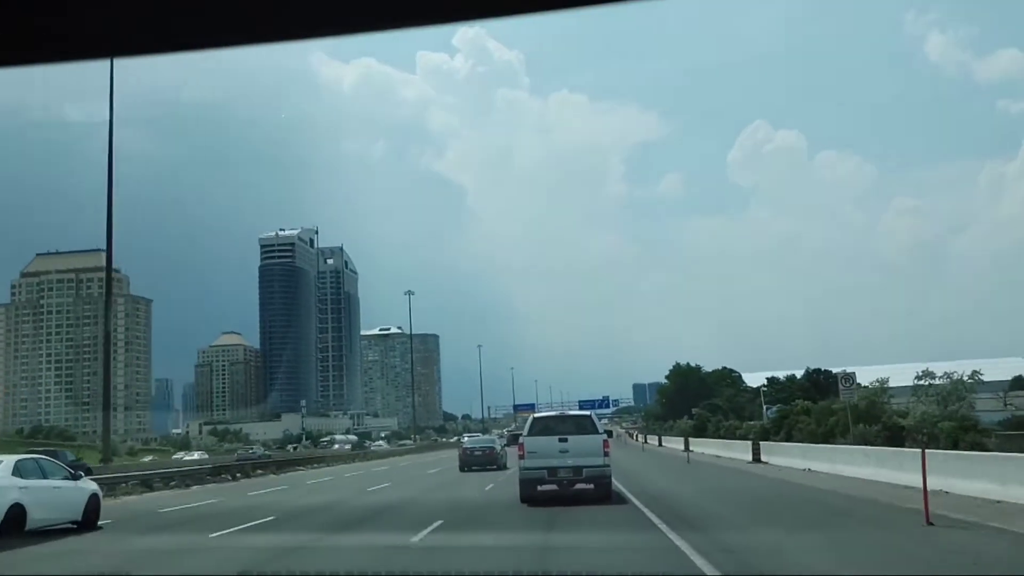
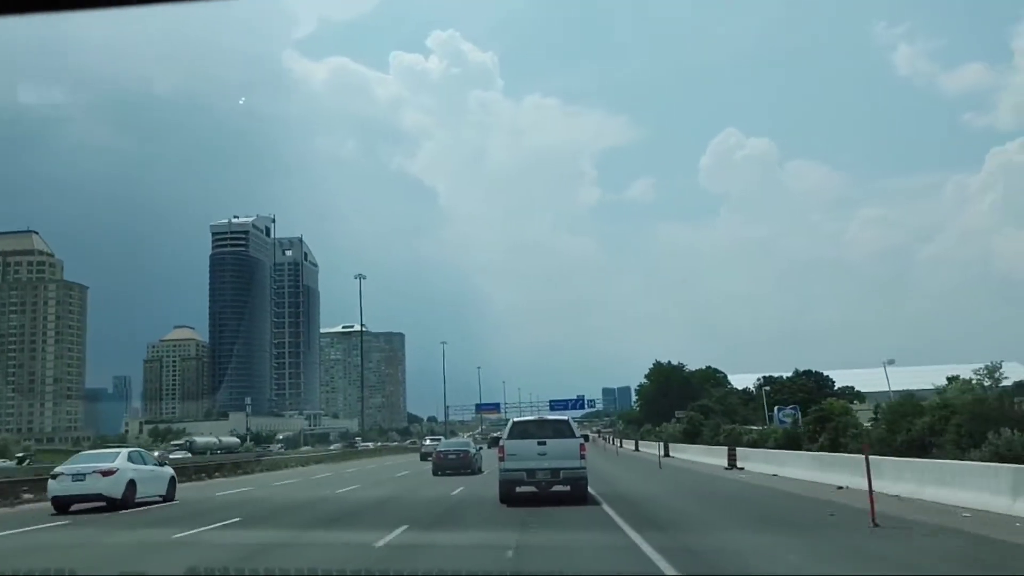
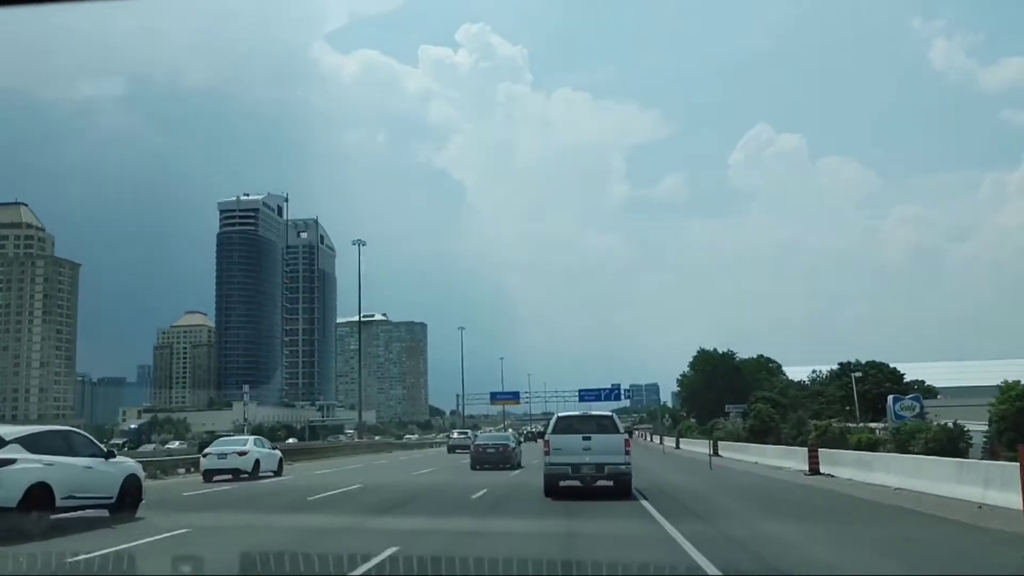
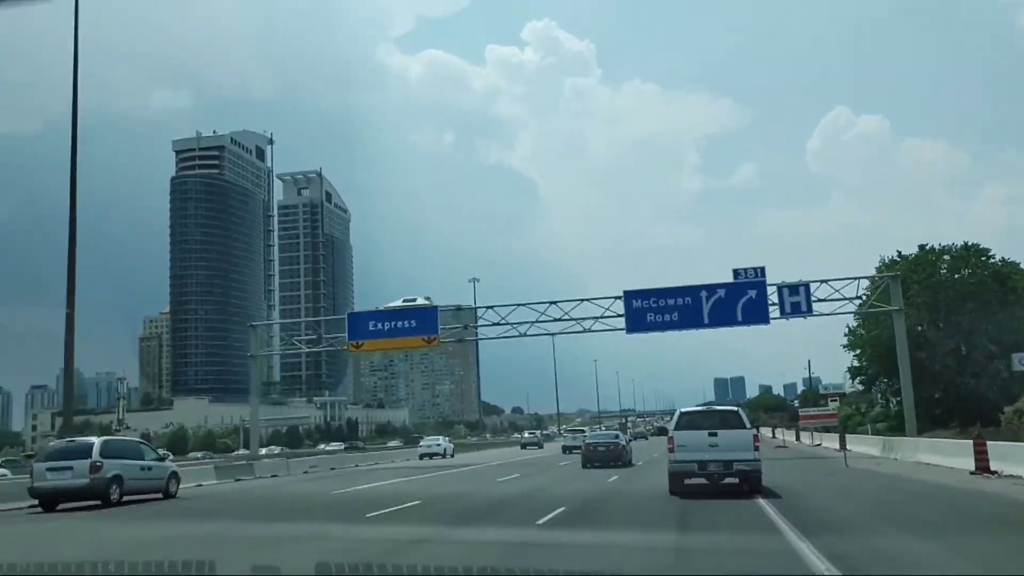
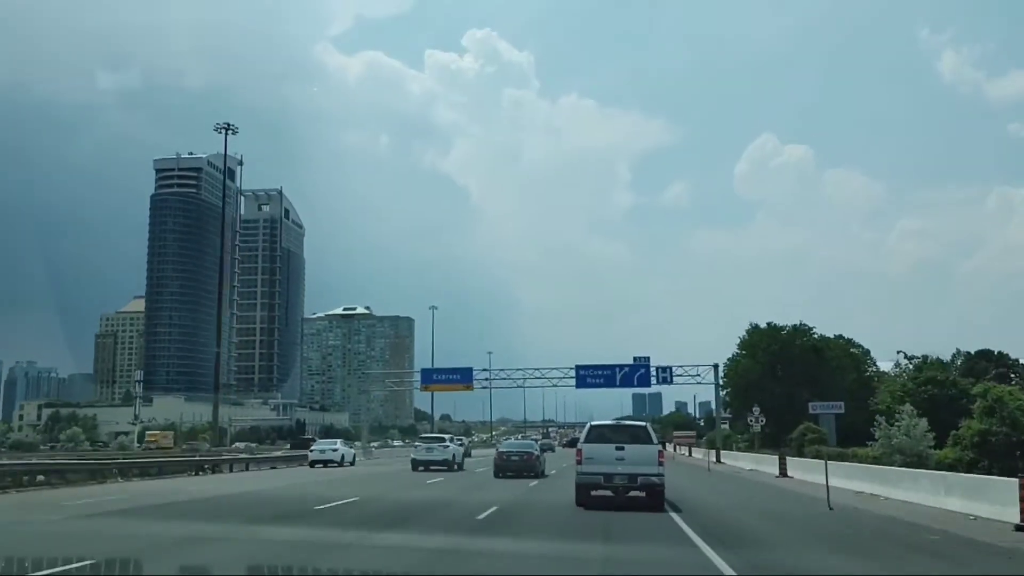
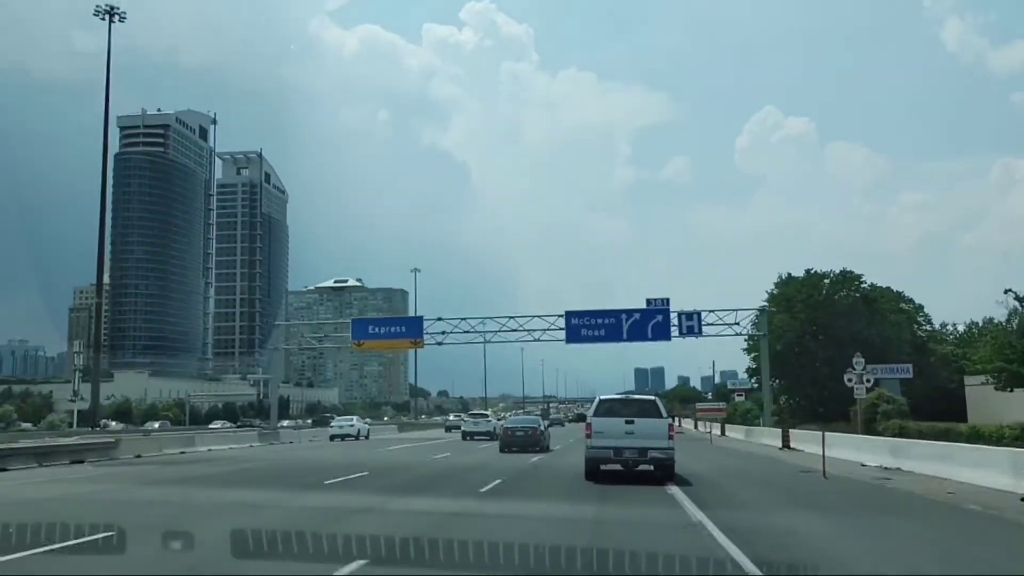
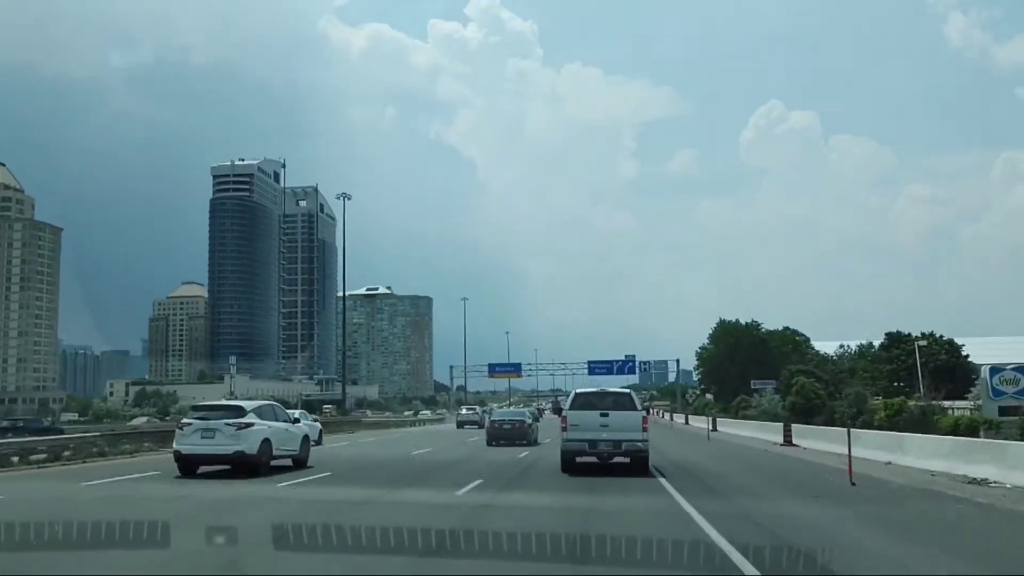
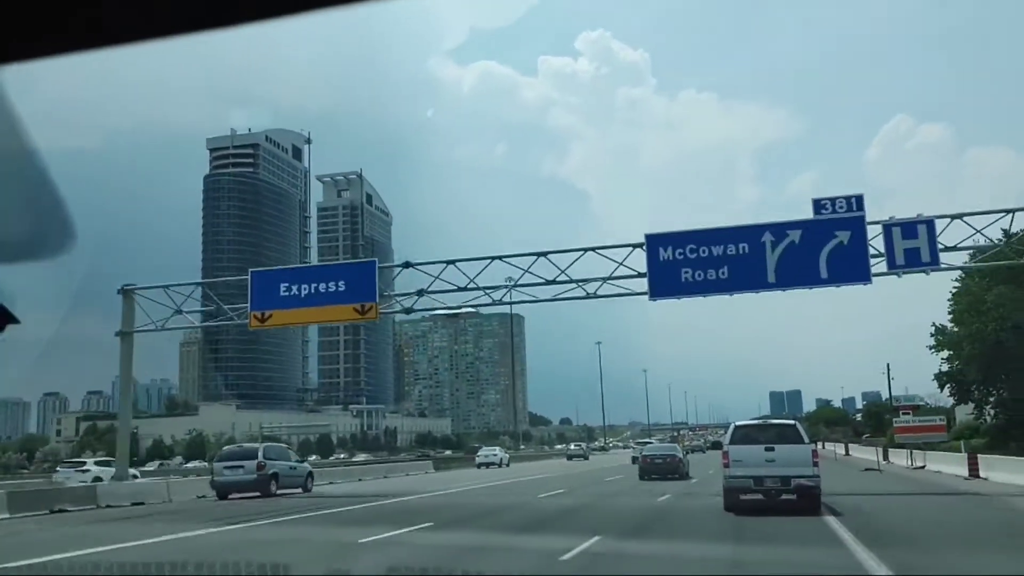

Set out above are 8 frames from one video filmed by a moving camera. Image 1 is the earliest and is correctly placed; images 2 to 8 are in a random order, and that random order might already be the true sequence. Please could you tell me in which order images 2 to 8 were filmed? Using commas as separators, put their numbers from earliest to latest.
2, 3, 7, 5, 6, 4, 8
